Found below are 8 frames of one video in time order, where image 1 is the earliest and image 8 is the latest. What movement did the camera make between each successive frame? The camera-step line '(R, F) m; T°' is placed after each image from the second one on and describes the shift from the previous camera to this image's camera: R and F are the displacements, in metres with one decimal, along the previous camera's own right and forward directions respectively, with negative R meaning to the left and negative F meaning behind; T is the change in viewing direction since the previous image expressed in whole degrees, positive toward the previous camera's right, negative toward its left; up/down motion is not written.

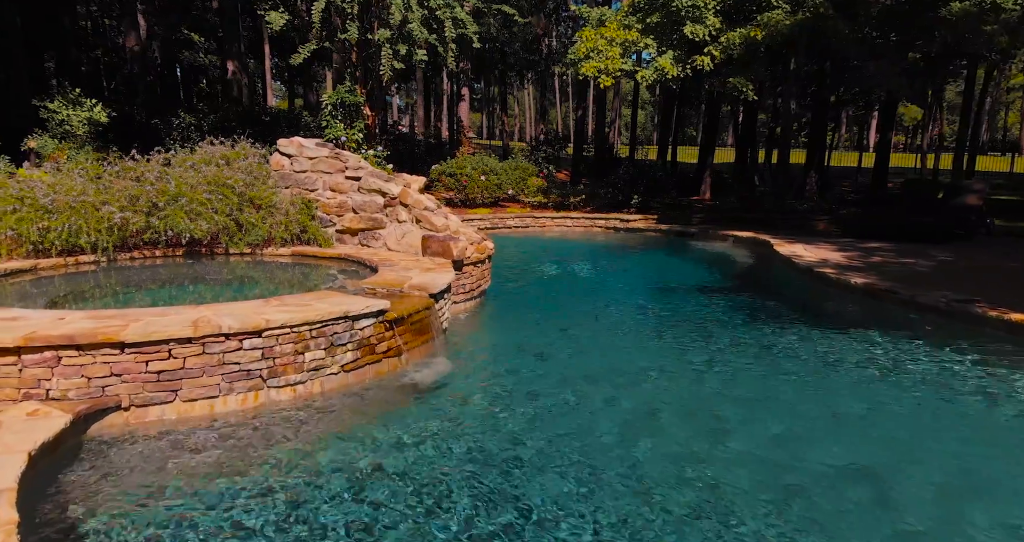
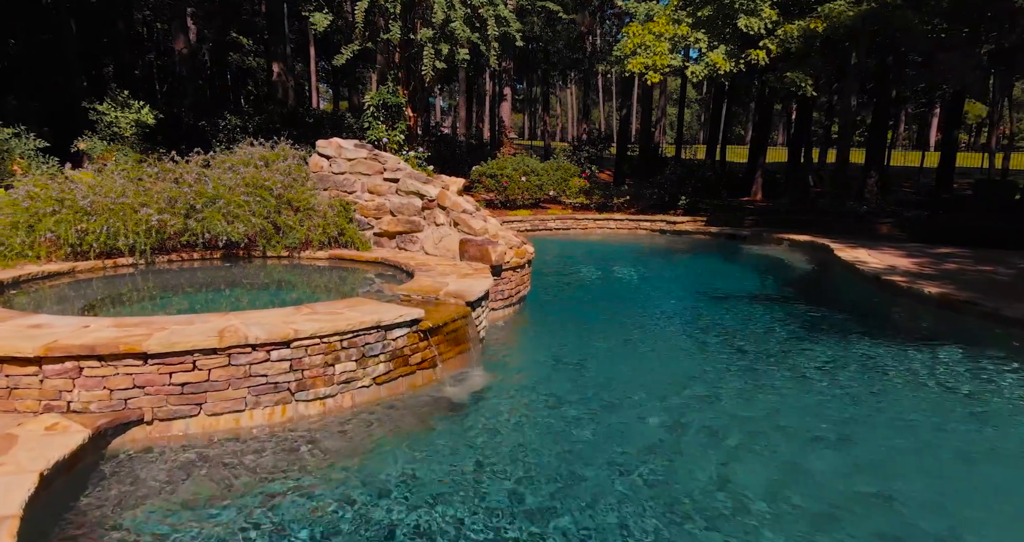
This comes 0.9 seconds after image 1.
(0.0, +0.4) m; -3°
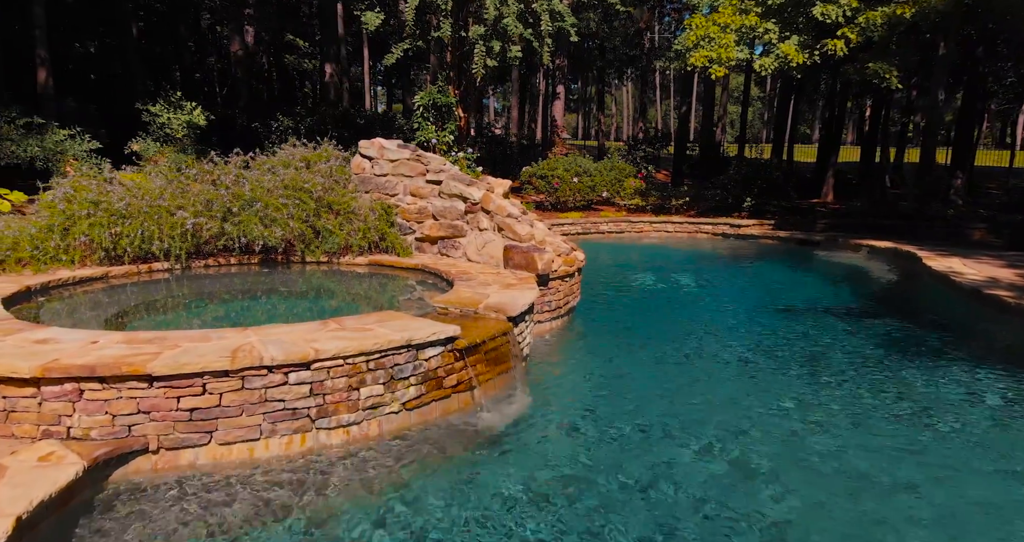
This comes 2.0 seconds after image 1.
(0.0, +0.7) m; -4°
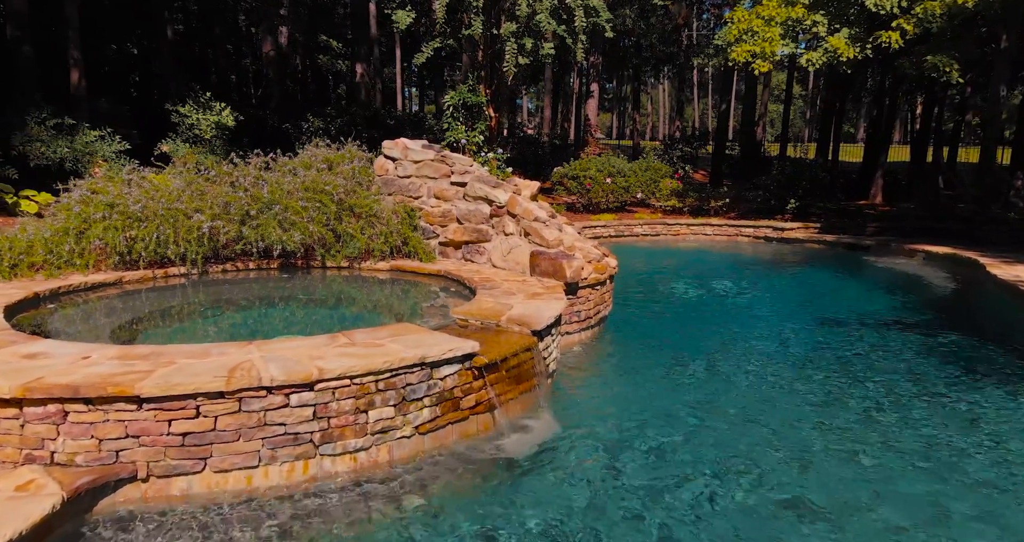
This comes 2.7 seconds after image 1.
(+0.1, +0.5) m; -3°
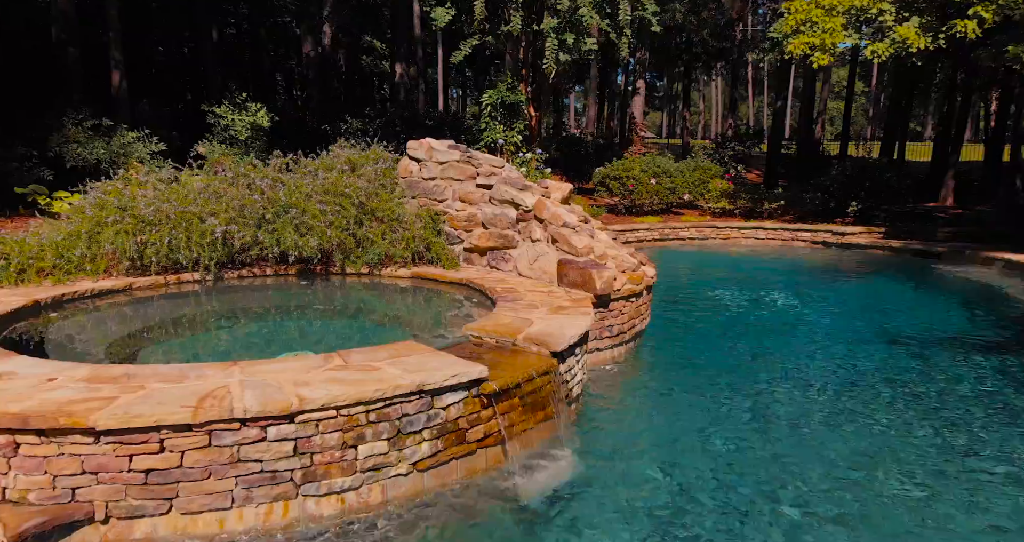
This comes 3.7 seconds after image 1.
(+0.2, +0.7) m; -4°
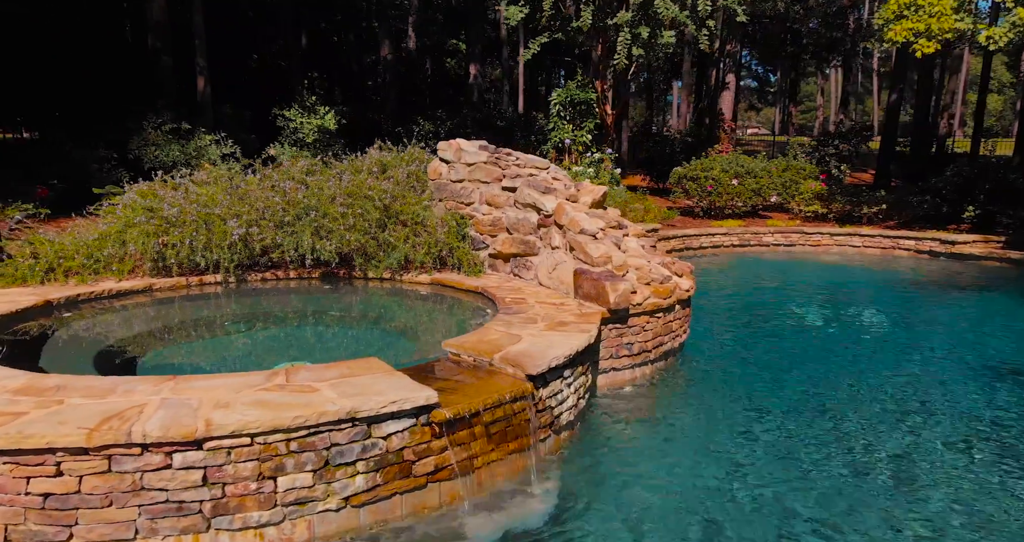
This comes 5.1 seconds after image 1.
(+0.9, +0.7) m; -8°
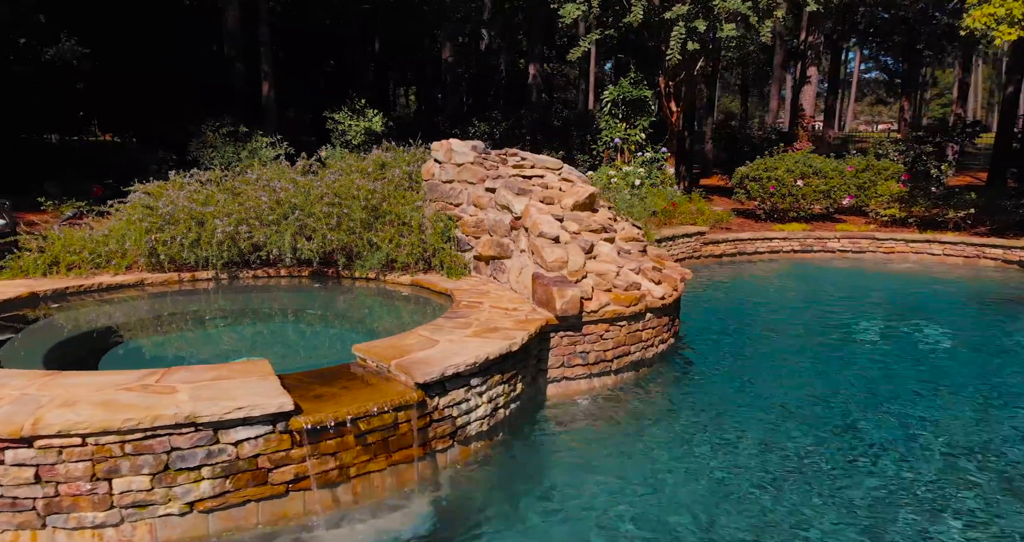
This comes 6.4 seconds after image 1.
(+1.4, +0.4) m; -8°
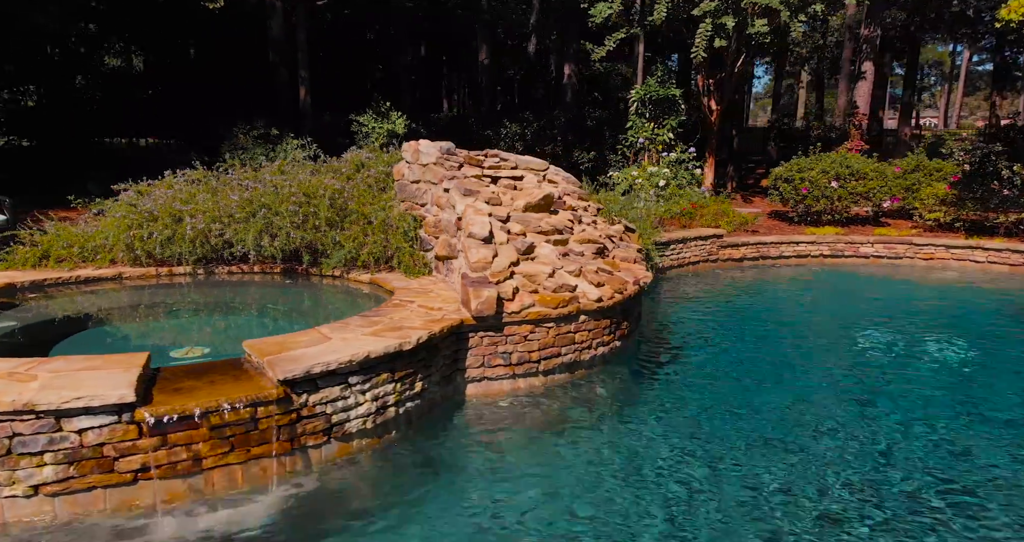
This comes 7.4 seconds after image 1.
(+1.5, +0.2) m; -6°
